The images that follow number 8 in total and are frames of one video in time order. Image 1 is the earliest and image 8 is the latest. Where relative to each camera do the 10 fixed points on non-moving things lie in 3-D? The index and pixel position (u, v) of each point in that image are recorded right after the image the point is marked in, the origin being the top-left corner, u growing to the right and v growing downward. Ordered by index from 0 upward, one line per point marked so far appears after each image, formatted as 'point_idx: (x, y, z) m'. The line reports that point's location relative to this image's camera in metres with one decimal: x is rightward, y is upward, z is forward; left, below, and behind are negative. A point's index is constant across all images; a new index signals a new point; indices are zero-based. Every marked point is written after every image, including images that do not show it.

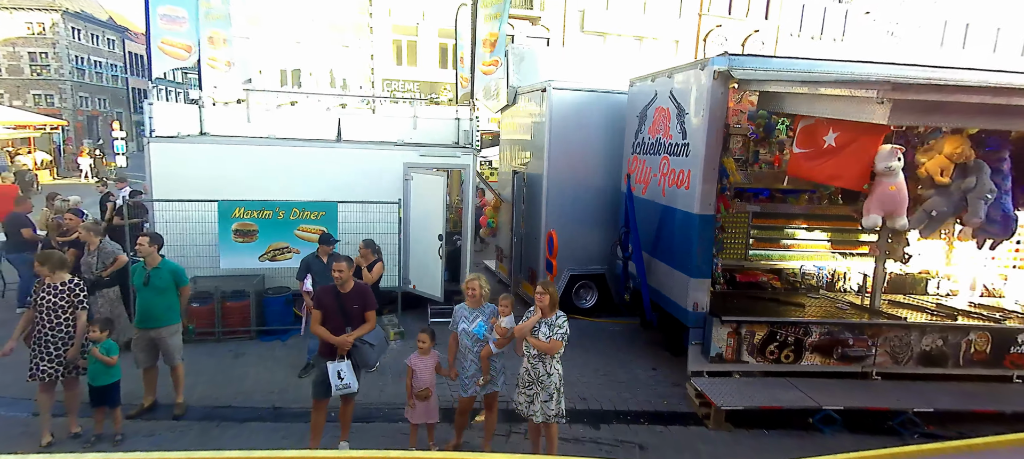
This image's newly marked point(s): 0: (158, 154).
0: (-4.6, +1.0, +6.9) m
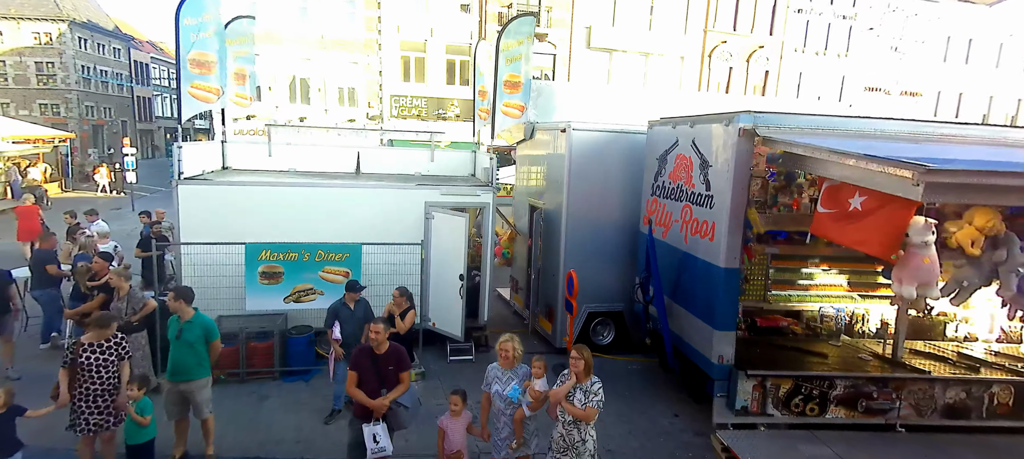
0: (-4.3, +0.4, +7.0) m
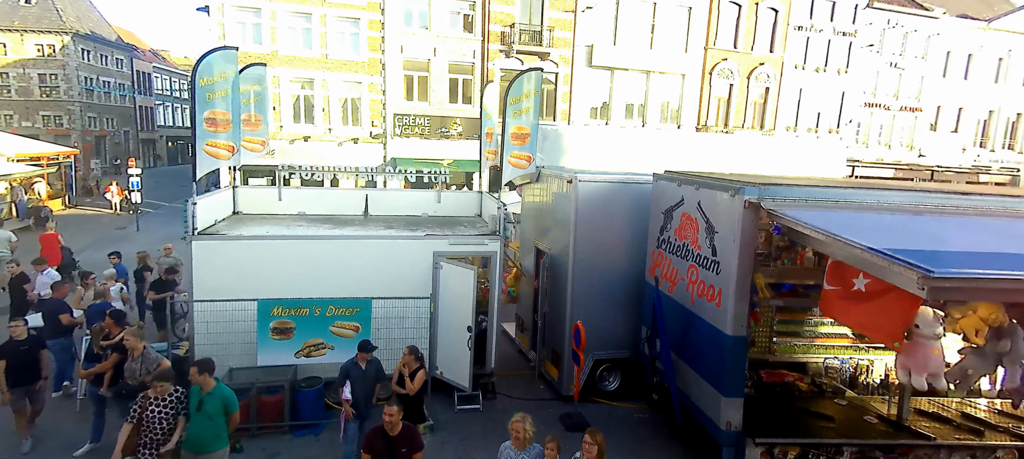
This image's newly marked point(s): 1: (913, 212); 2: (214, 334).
0: (-4.2, -0.3, +7.1) m
1: (+4.4, +0.2, +5.8) m
2: (-4.1, -1.4, +7.2) m
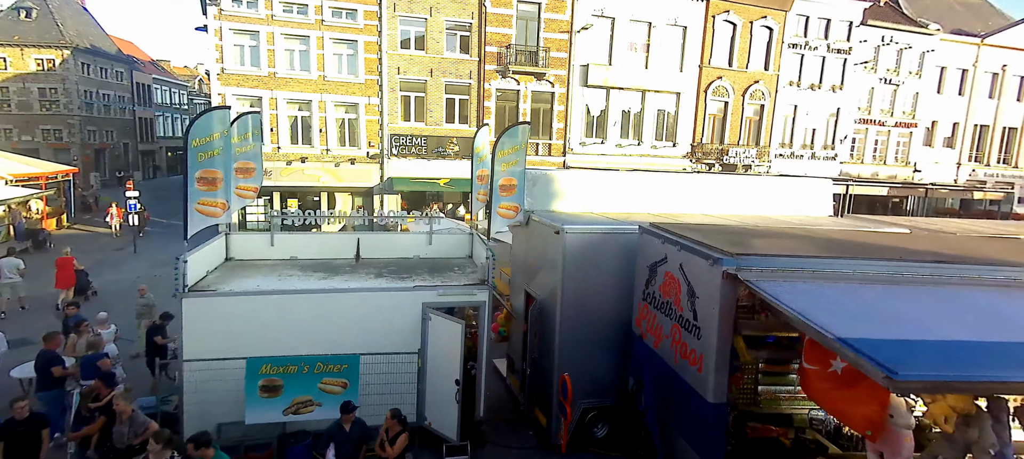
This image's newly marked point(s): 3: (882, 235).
0: (-4.4, -1.1, +7.2) m
1: (+4.2, -0.6, +5.9) m
2: (-4.3, -2.2, +7.3) m
3: (+5.8, -0.1, +8.3) m
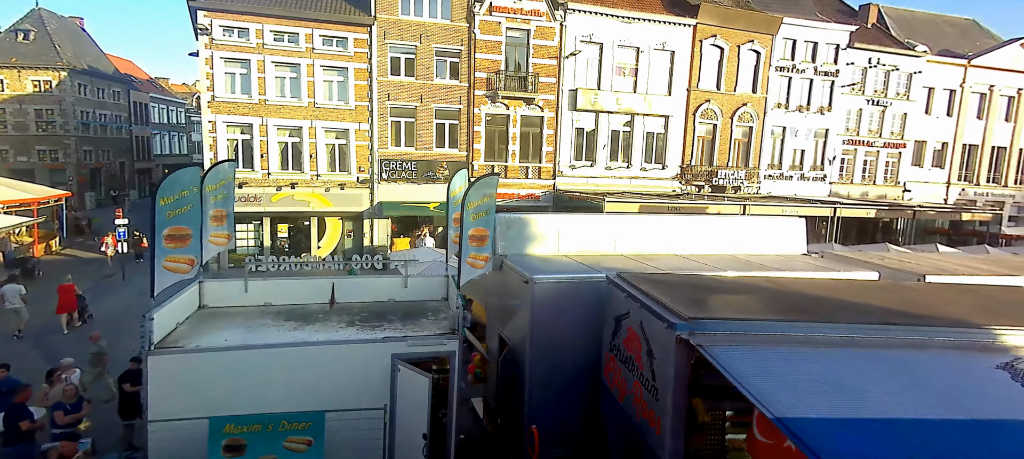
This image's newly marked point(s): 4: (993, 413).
0: (-4.9, -1.9, +7.2) m
1: (+3.7, -1.3, +6.0) m
2: (-4.8, -3.0, +7.3) m
3: (+5.3, -0.8, +8.4) m
4: (+4.5, -1.7, +4.9) m
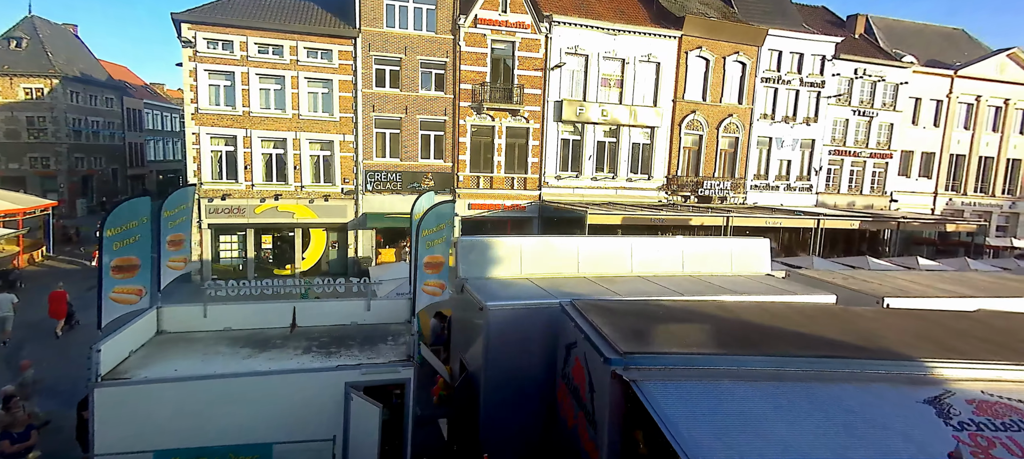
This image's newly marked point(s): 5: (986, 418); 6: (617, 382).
0: (-5.7, -2.4, +7.2) m
1: (+3.0, -1.7, +6.0) m
2: (-5.6, -3.5, +7.3) m
3: (+4.5, -1.3, +8.4) m
4: (+3.7, -2.1, +4.9) m
5: (+5.0, -1.9, +5.6) m
6: (+1.2, -1.8, +6.1) m
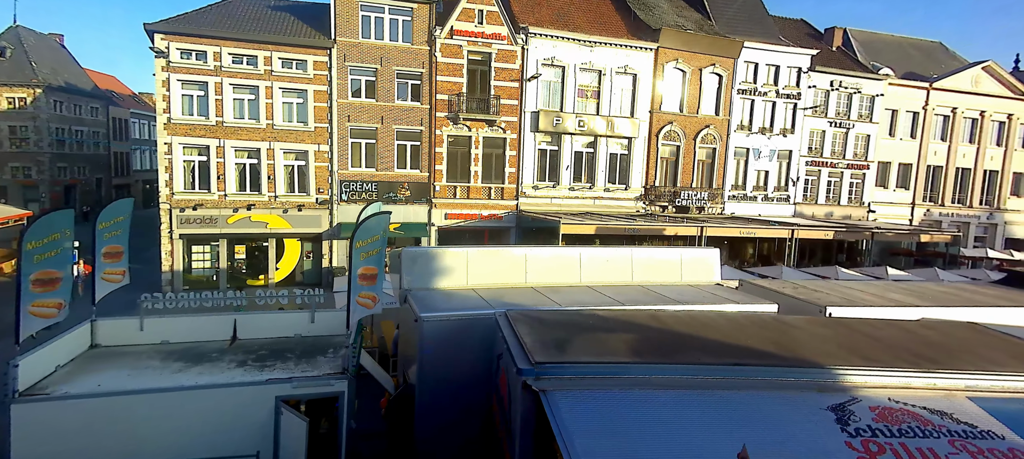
0: (-6.7, -2.5, +7.1) m
1: (+1.9, -1.9, +6.0) m
2: (-6.6, -3.6, +7.2) m
3: (+3.5, -1.5, +8.4) m
4: (+2.7, -2.2, +4.9) m
5: (+3.9, -2.1, +5.5) m
6: (+0.2, -1.9, +6.1) m
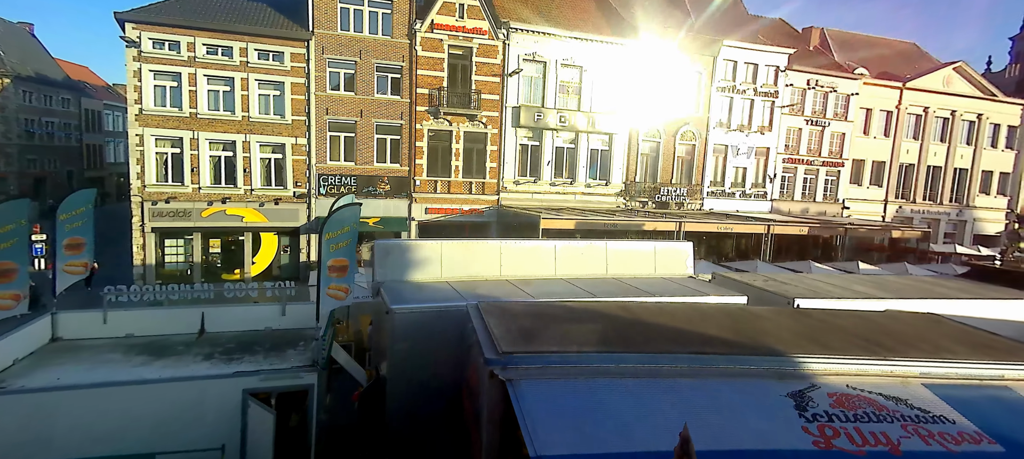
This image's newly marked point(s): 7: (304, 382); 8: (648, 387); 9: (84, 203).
0: (-7.1, -2.4, +6.9) m
1: (+1.5, -1.8, +6.1) m
2: (-7.0, -3.5, +7.0) m
3: (+3.0, -1.4, +8.5) m
4: (+2.3, -2.1, +5.0) m
5: (+3.5, -2.0, +5.7) m
6: (-0.2, -1.8, +6.1) m
7: (-3.3, -2.4, +8.2) m
8: (+1.5, -1.8, +5.8) m
9: (-9.5, +0.6, +11.6) m
